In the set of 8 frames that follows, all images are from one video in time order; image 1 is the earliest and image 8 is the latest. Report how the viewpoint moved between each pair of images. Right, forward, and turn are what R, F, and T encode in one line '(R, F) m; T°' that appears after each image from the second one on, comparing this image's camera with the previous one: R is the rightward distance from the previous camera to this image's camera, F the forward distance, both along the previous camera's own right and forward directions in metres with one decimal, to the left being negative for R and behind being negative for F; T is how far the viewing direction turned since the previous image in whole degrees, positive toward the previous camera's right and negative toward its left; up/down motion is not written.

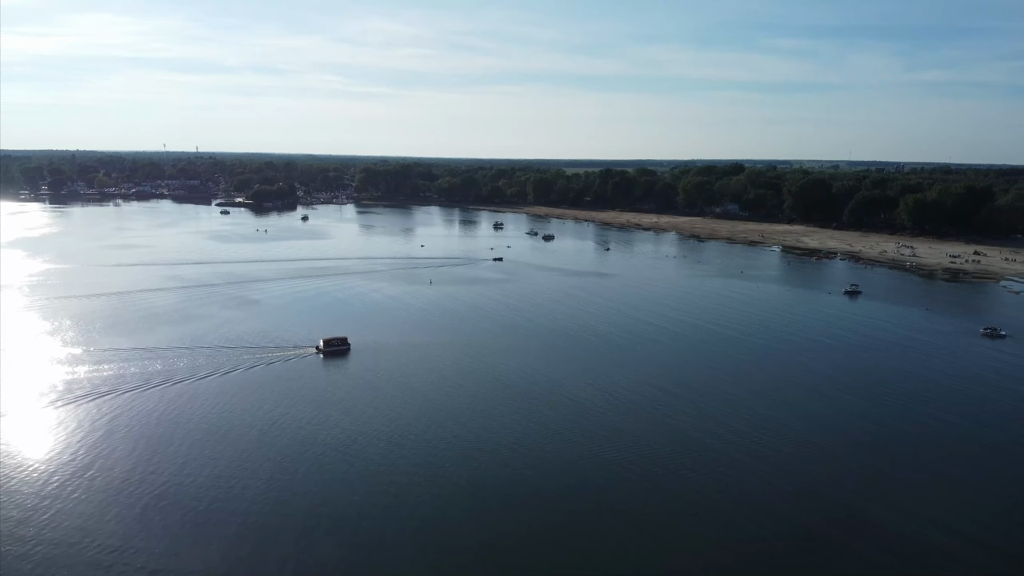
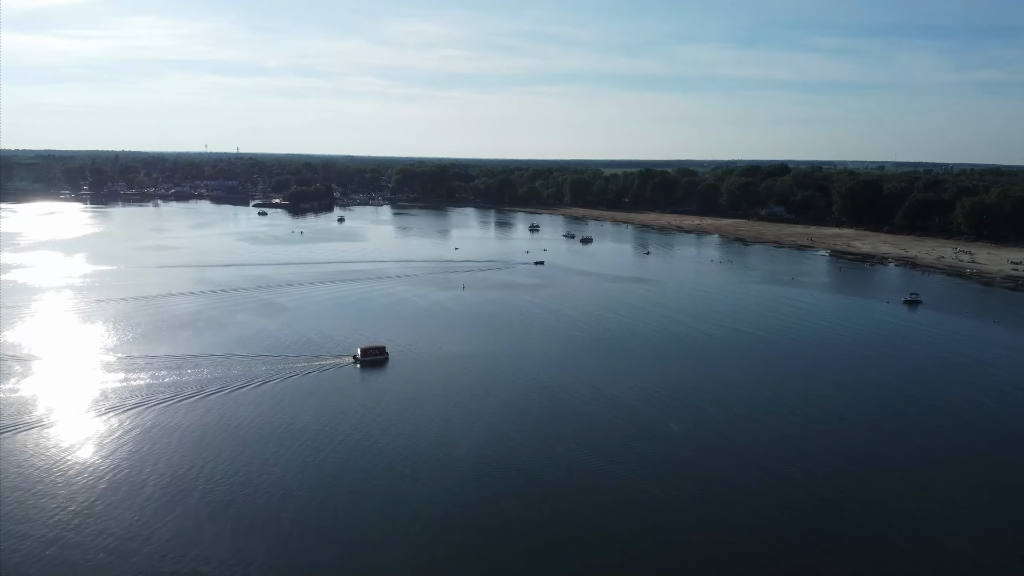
(-0.1, +0.4) m; -3°
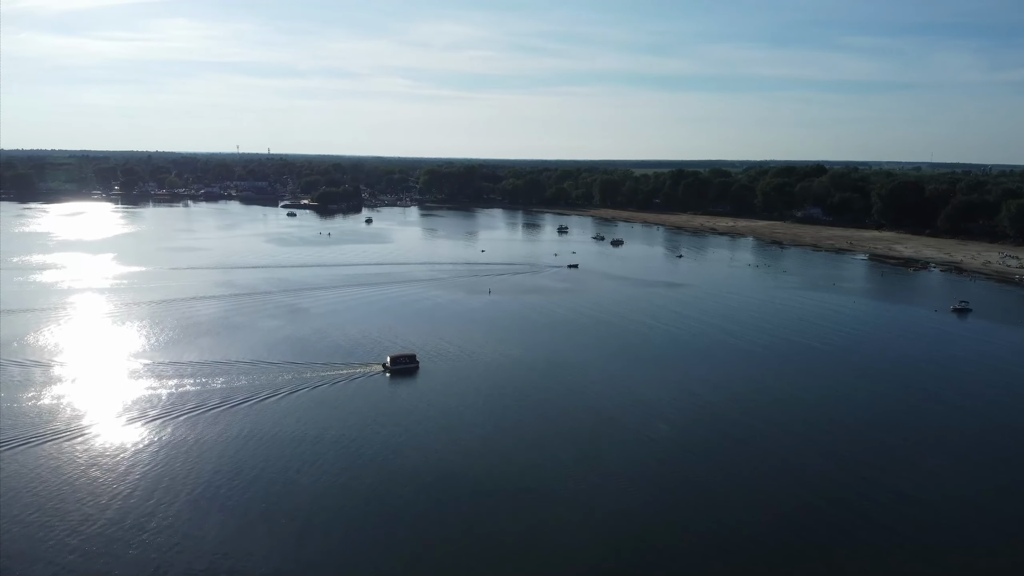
(-0.1, +0.3) m; -2°
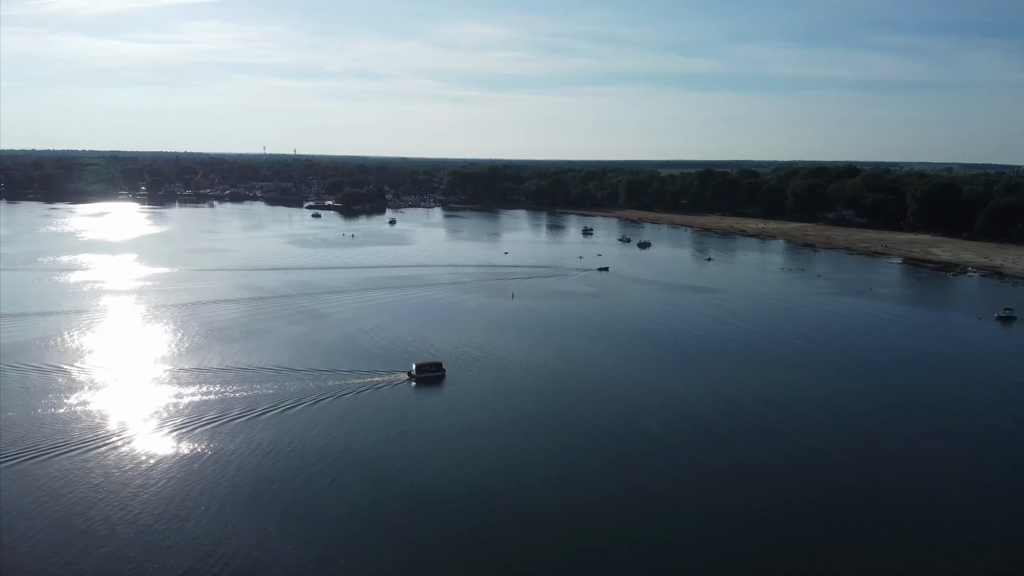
(0.0, +0.2) m; -2°
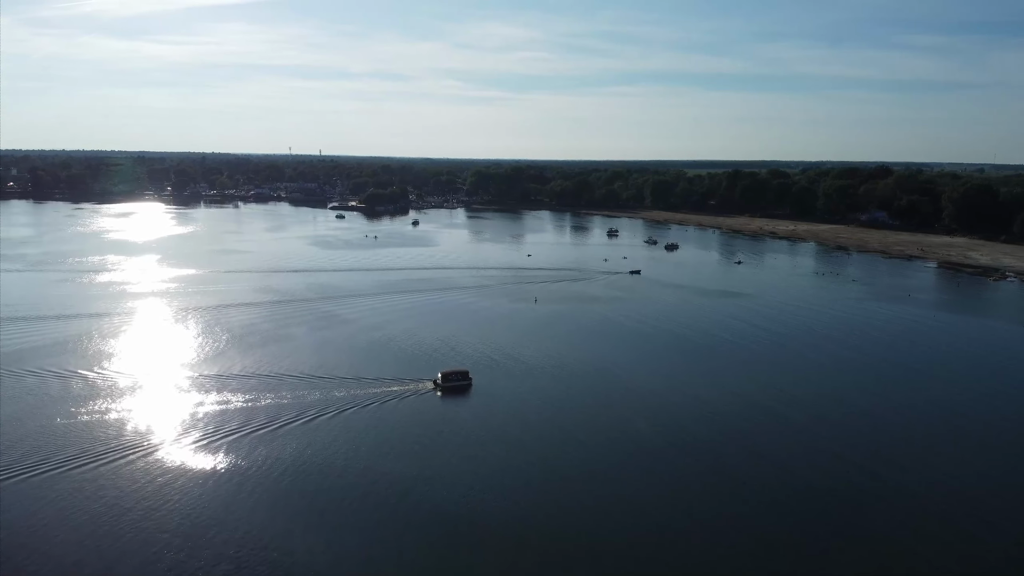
(0.0, +0.2) m; -2°
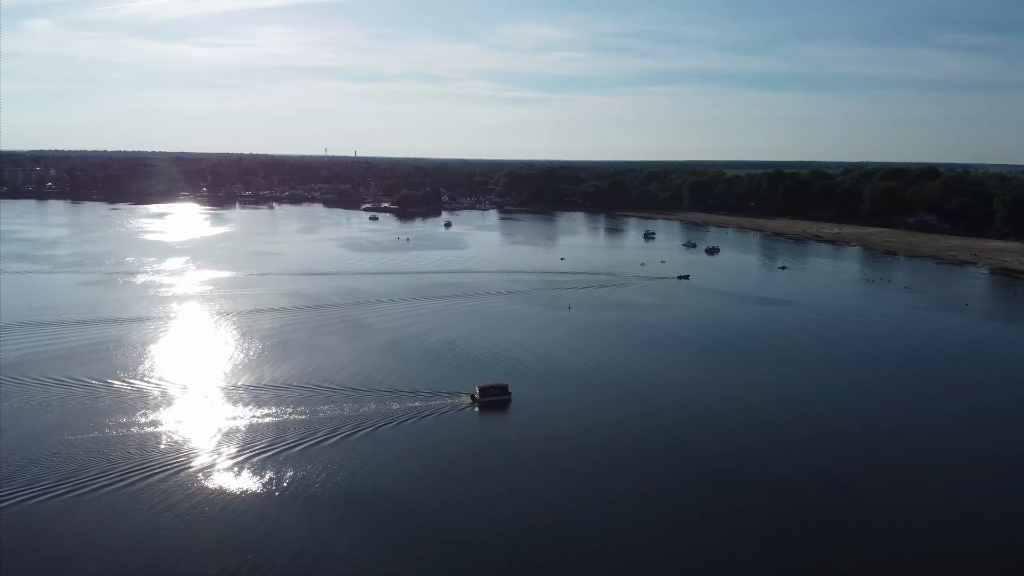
(0.0, +0.3) m; -3°
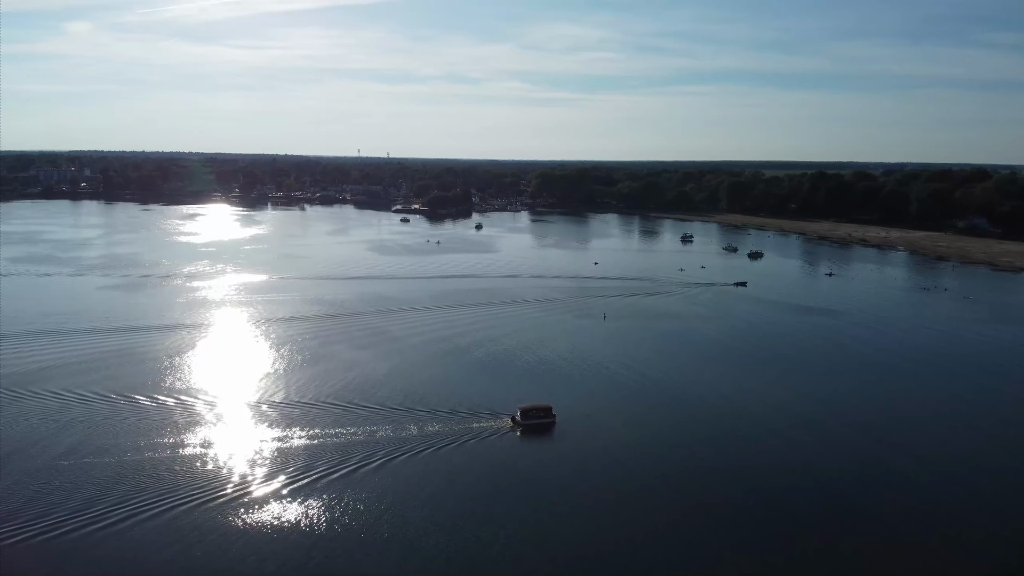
(0.0, +0.4) m; -2°
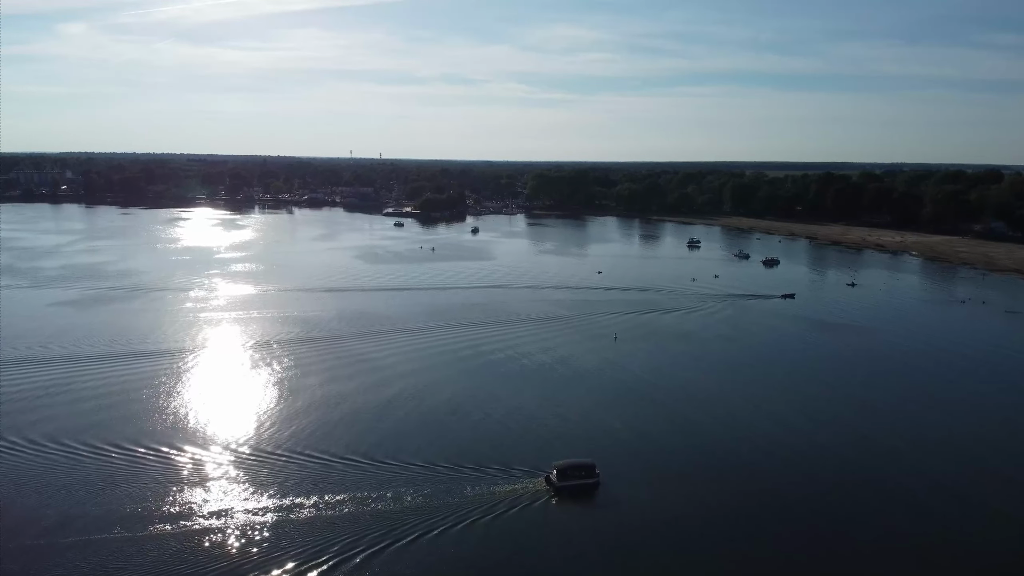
(0.0, +0.8) m; 0°
